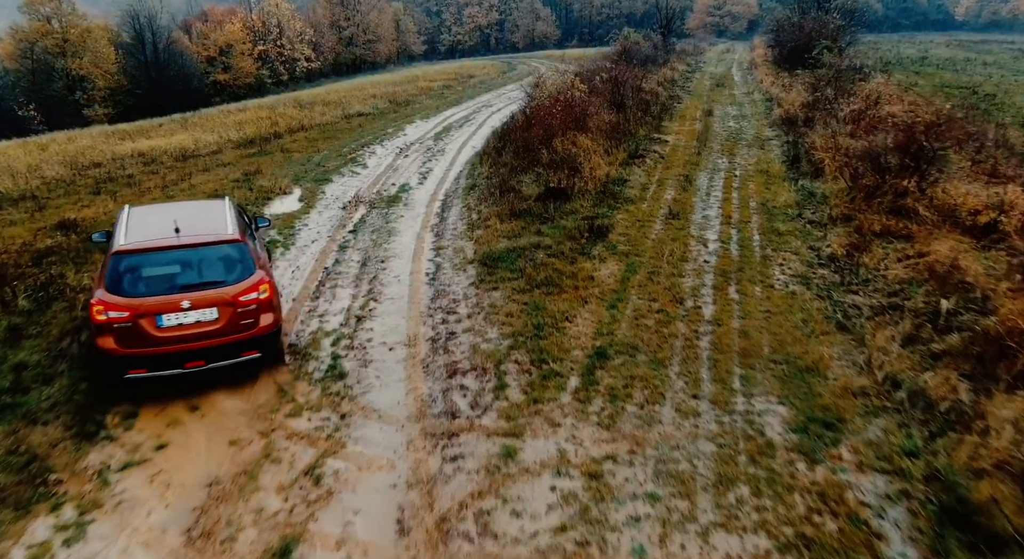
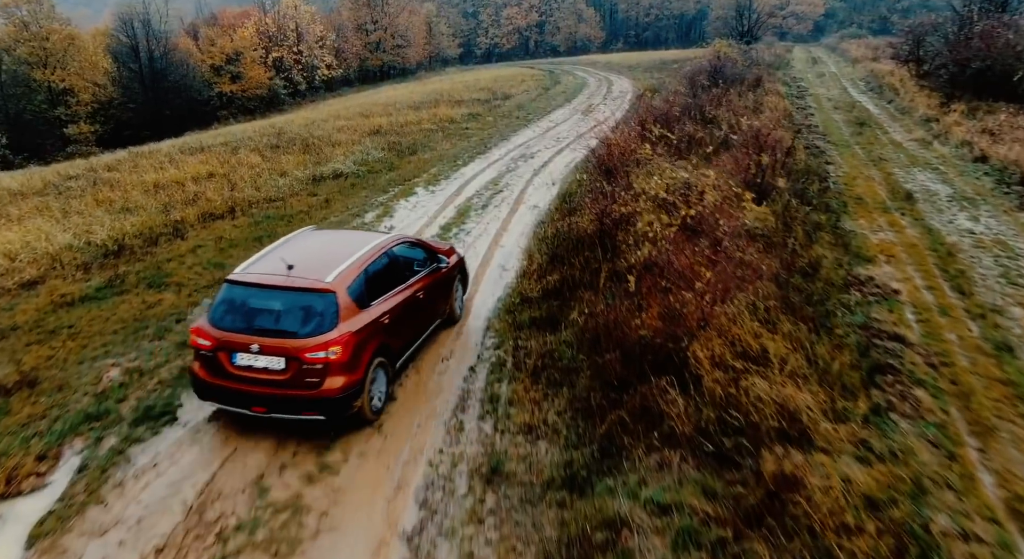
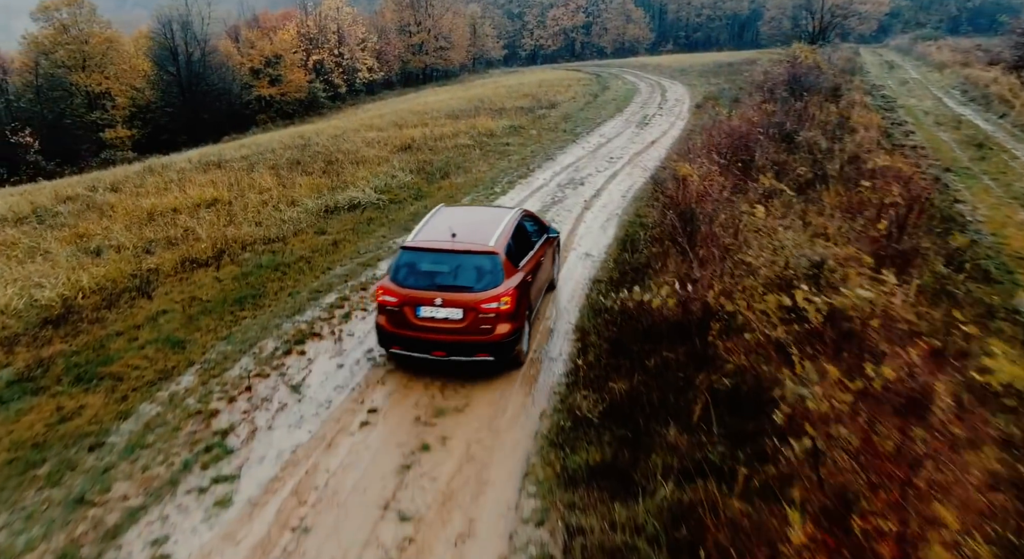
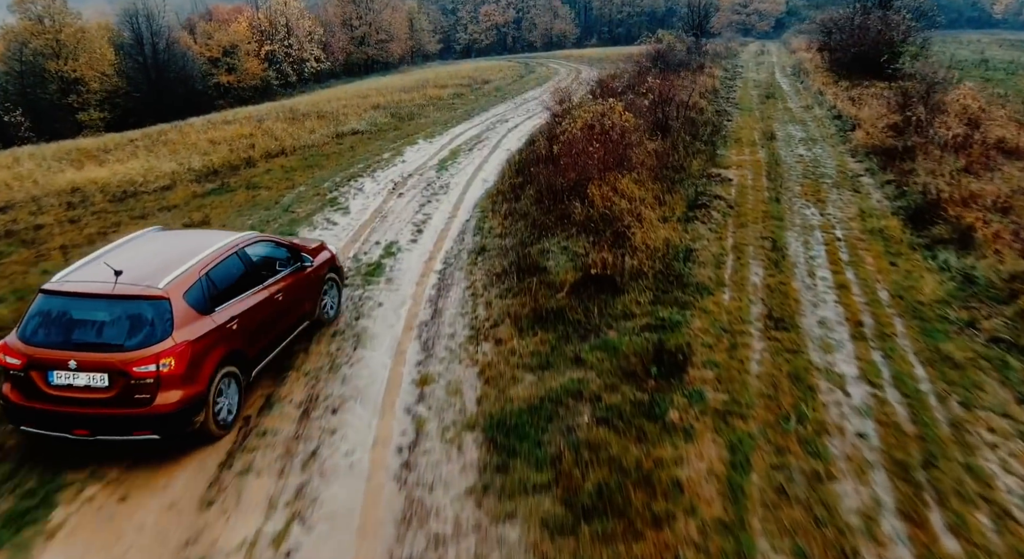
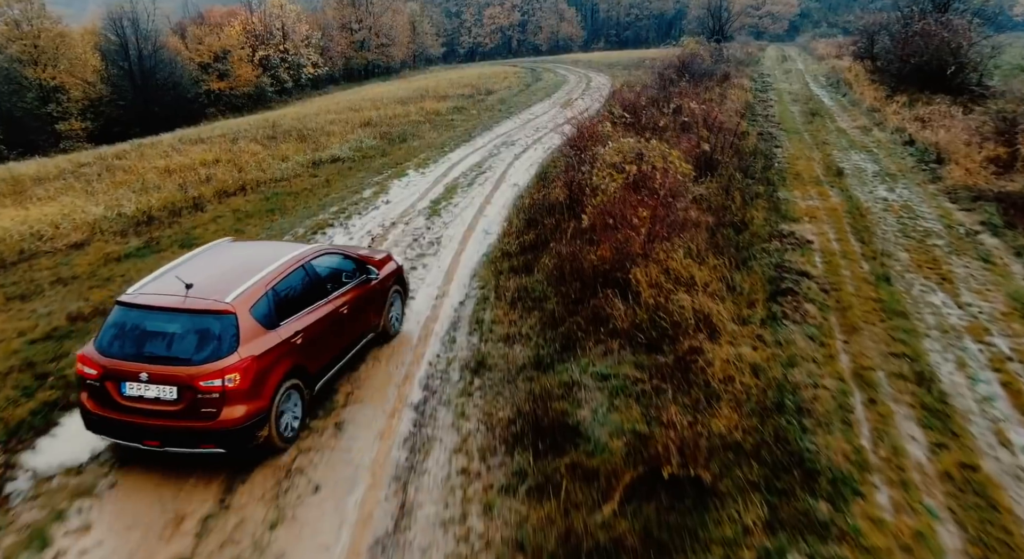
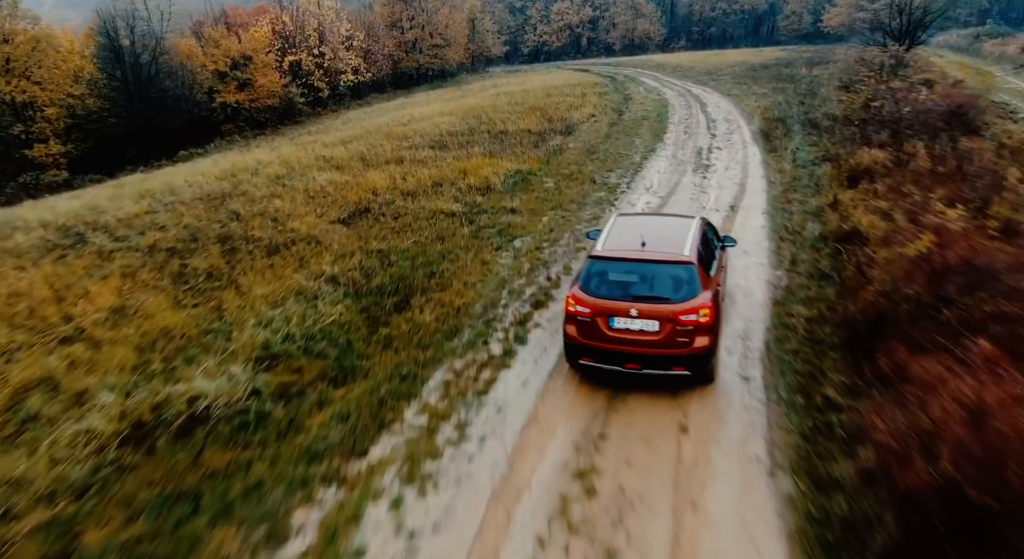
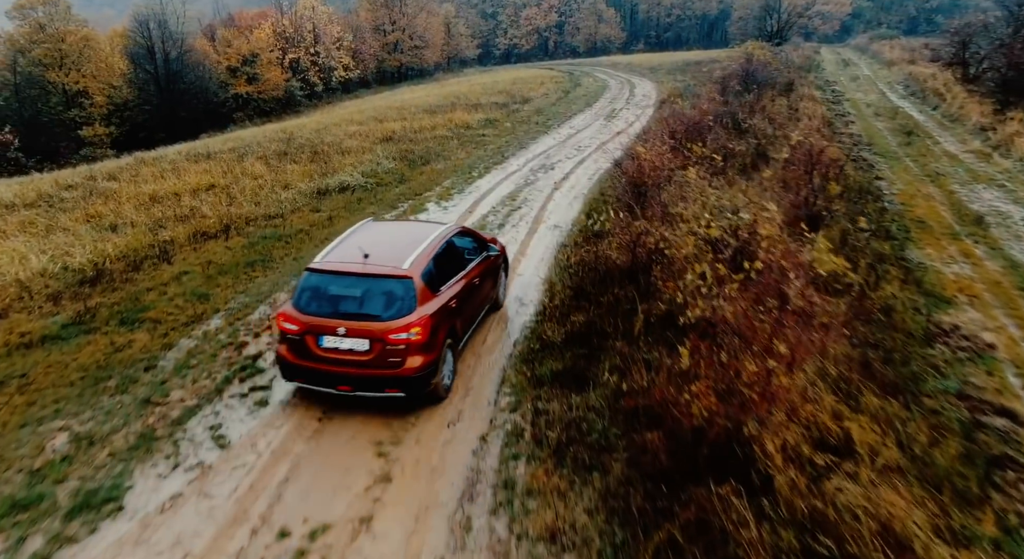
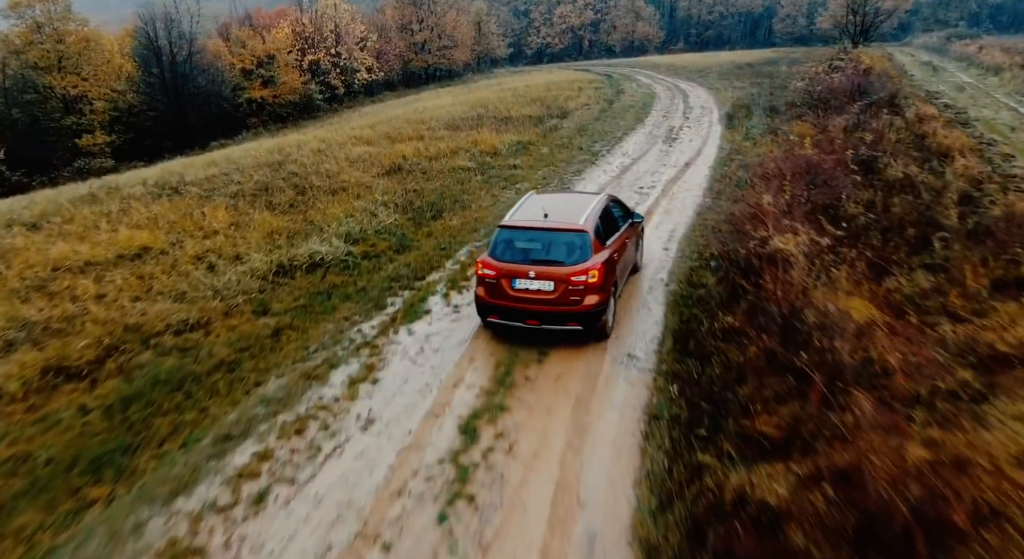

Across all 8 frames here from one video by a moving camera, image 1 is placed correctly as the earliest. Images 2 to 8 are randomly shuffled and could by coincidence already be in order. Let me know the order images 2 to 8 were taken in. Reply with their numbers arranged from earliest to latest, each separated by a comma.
4, 5, 2, 7, 3, 8, 6
